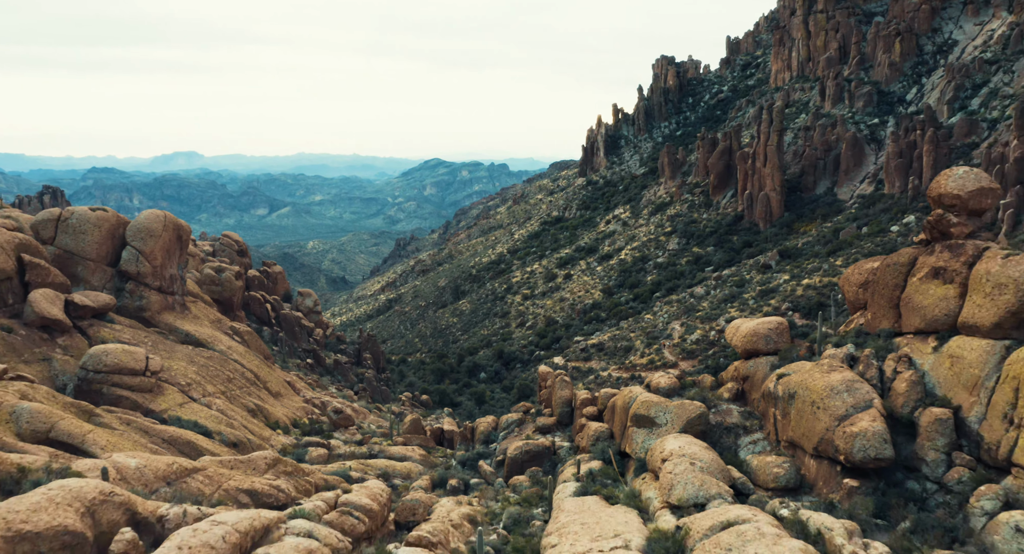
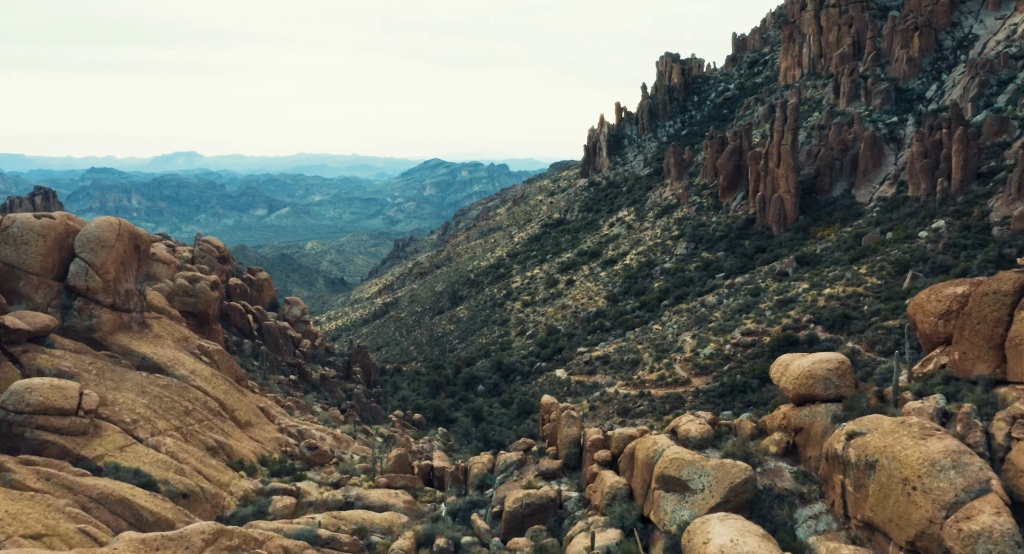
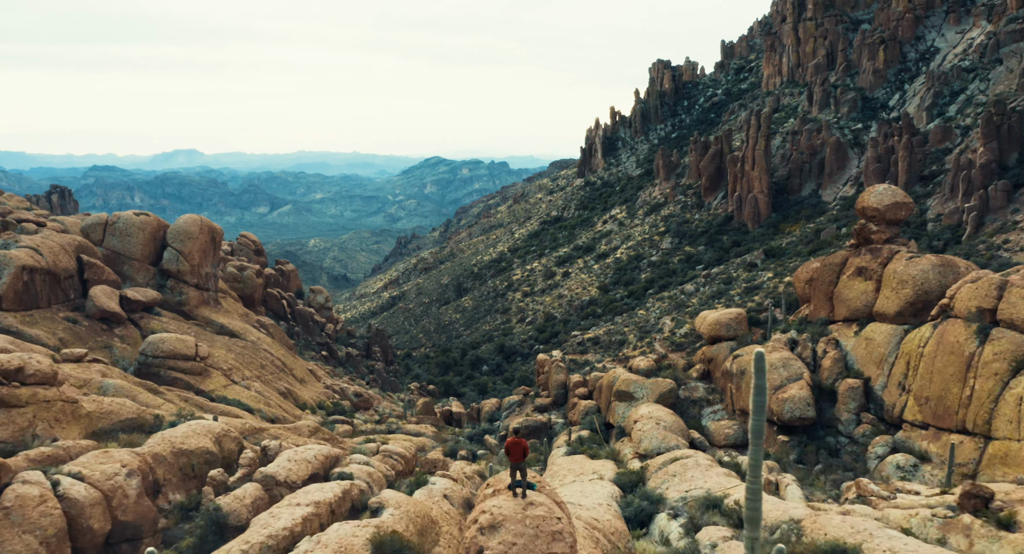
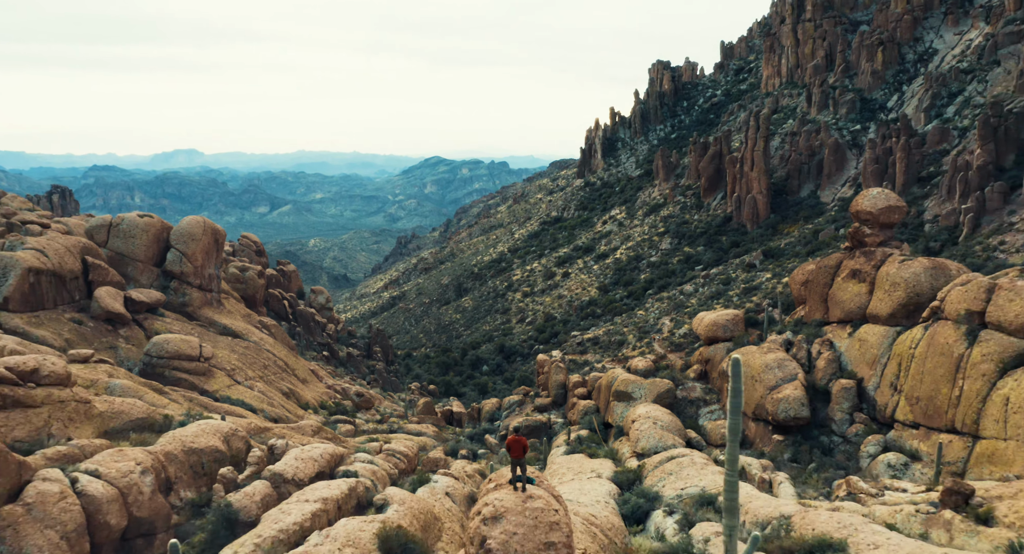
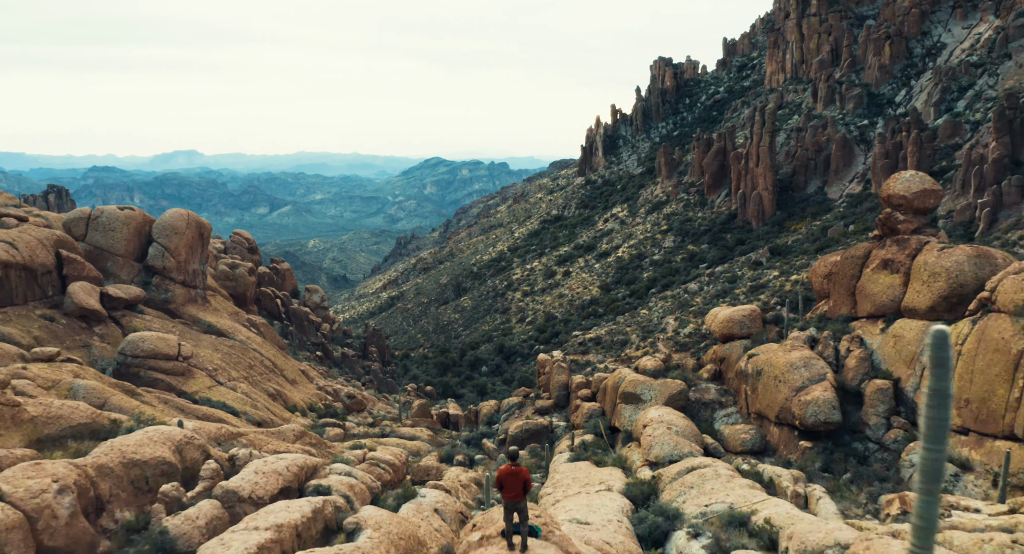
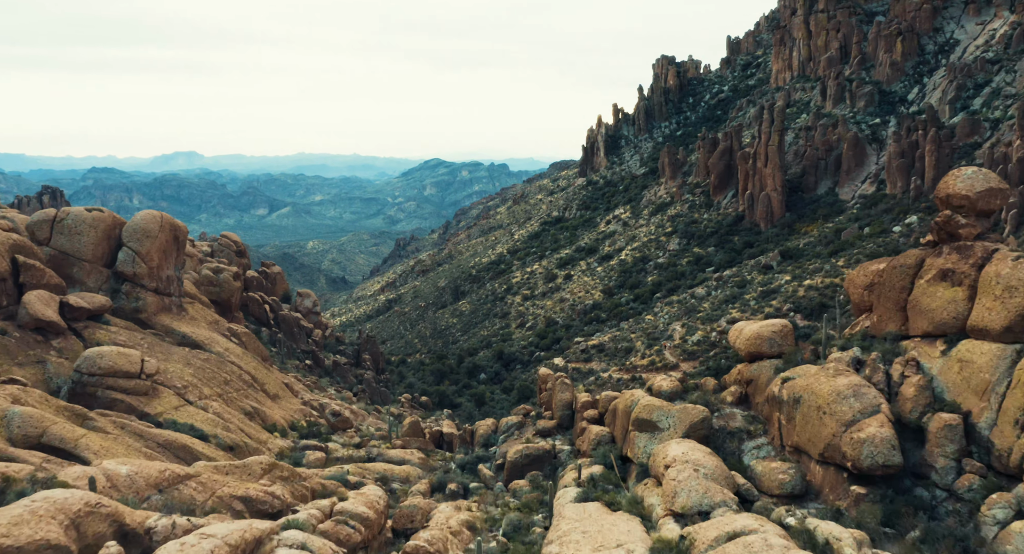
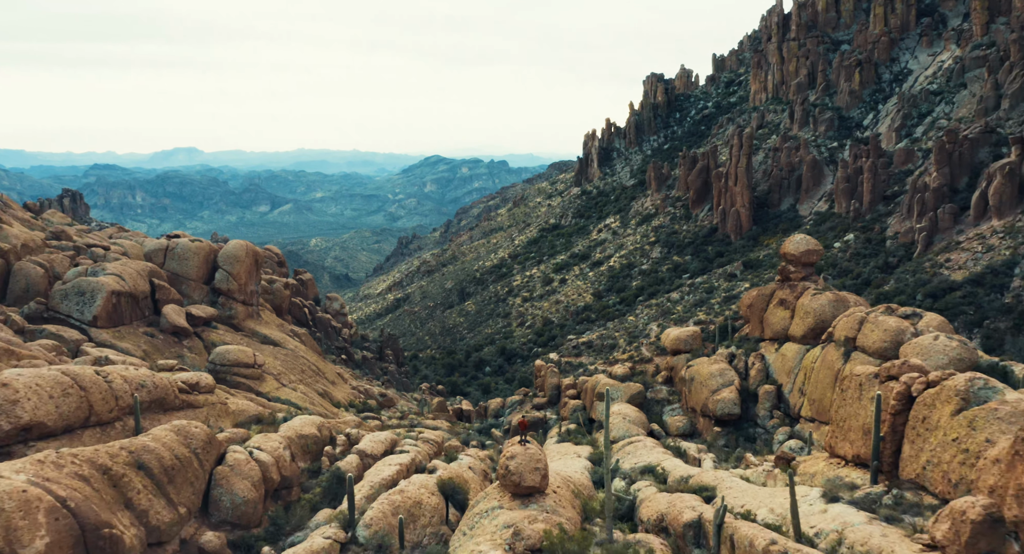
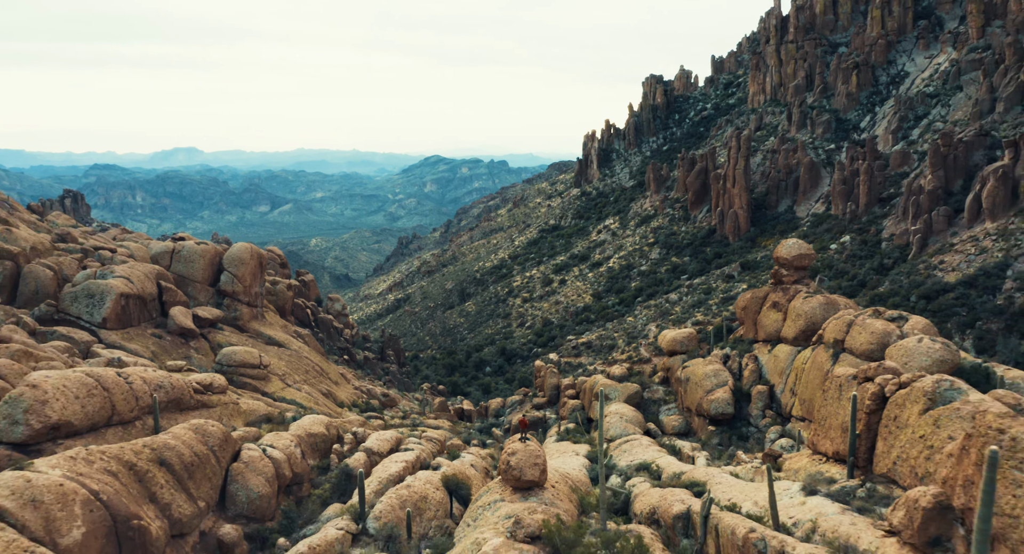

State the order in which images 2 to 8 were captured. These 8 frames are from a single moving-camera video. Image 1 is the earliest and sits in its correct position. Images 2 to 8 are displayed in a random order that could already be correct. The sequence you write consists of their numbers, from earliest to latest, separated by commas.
4, 8, 3, 6, 2, 5, 7
